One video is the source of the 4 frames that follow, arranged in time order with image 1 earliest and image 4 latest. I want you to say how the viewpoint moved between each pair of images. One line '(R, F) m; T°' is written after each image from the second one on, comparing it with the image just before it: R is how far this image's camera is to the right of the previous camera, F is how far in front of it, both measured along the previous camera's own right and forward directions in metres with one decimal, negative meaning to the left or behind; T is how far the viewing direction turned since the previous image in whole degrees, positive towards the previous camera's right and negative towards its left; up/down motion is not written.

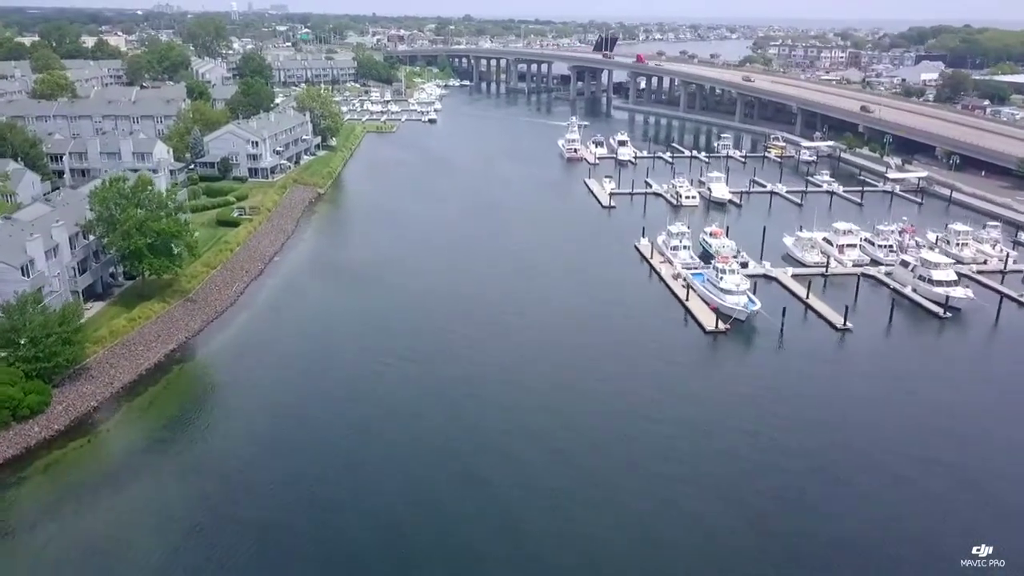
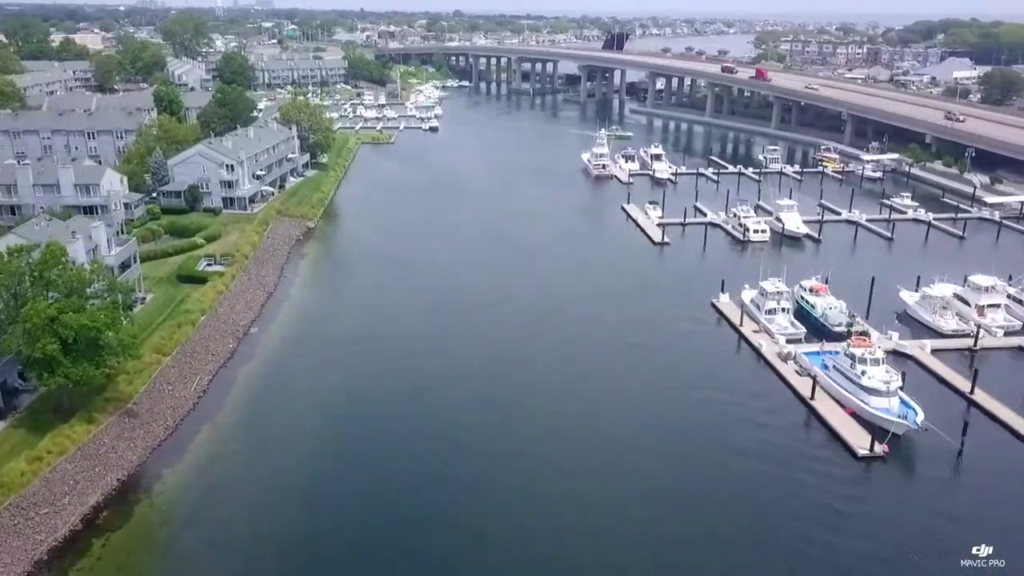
(-2.3, +9.5) m; +1°
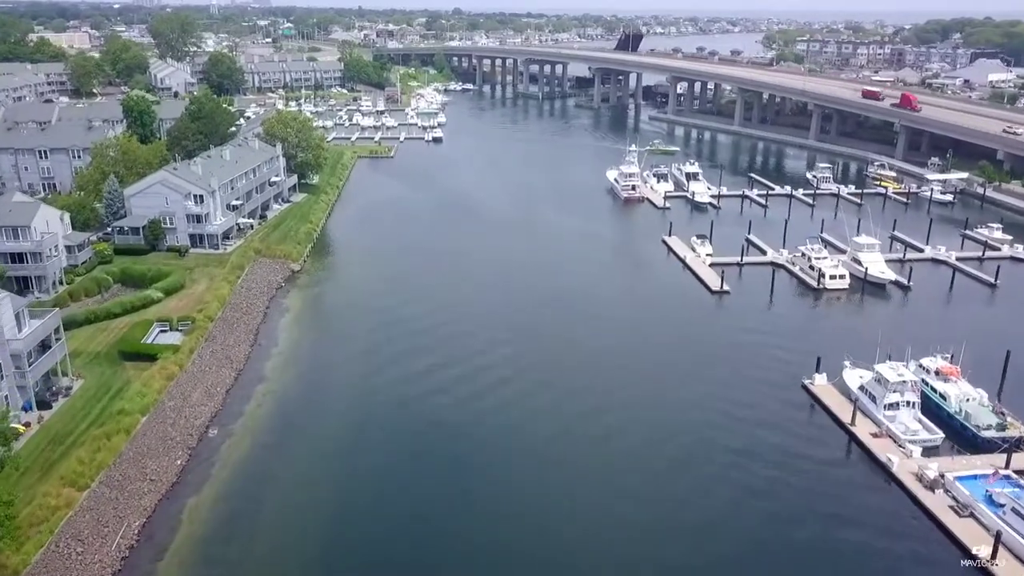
(-1.3, +7.7) m; 0°
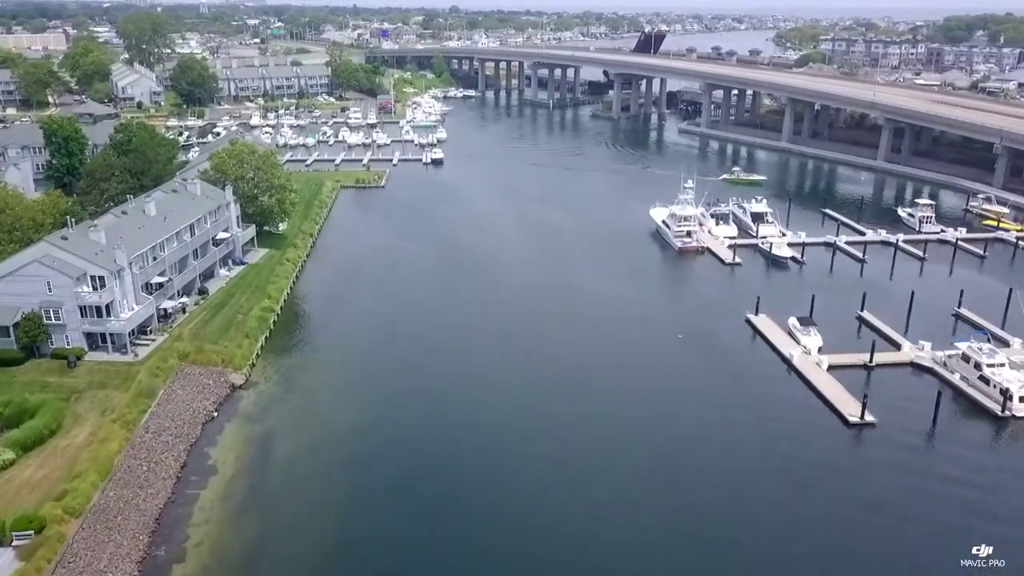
(-1.3, +11.8) m; 0°
